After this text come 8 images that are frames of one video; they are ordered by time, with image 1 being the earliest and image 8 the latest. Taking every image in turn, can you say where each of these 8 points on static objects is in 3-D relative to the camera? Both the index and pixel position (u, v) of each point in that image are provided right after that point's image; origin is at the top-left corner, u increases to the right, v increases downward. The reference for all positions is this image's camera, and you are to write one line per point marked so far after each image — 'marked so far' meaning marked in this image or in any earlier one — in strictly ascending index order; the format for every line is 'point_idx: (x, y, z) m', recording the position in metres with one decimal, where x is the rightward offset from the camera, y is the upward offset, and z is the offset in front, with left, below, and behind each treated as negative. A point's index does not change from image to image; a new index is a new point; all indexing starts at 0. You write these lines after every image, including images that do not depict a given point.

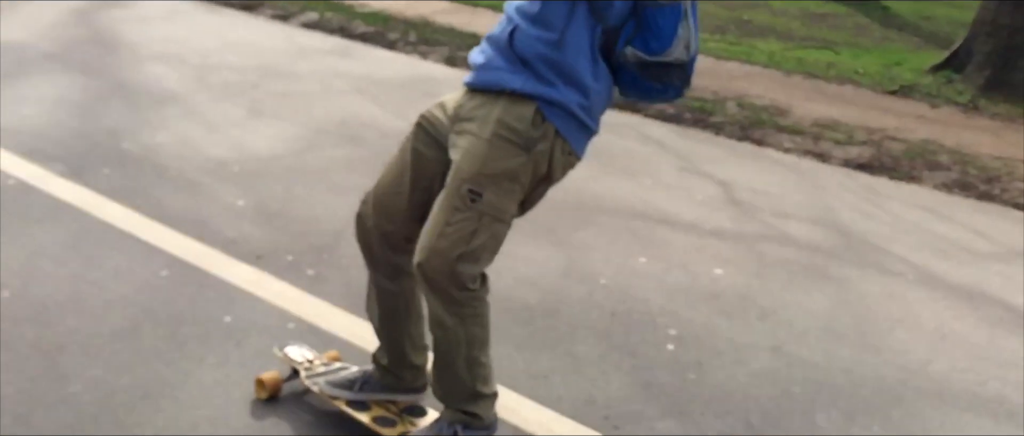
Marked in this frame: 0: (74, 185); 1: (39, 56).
0: (-2.3, +0.2, +5.1) m
1: (-4.0, +1.4, +8.2) m
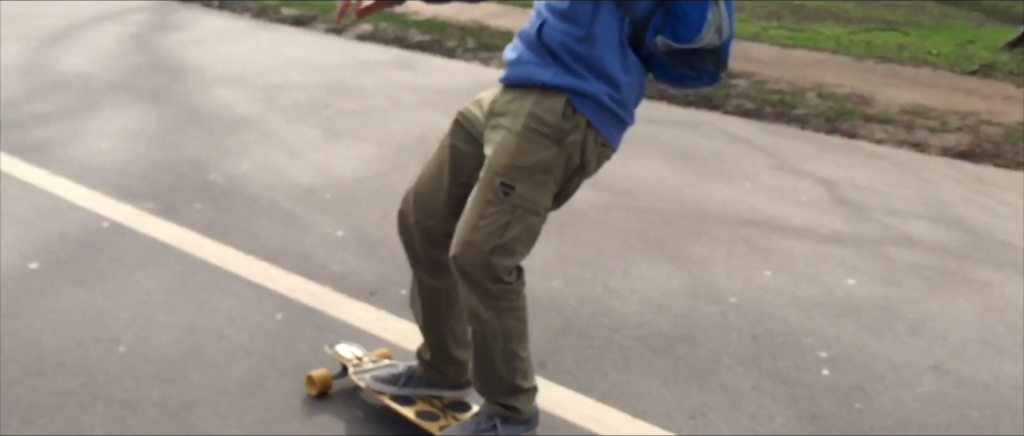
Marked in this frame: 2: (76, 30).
0: (-1.7, 0.0, +4.9) m
1: (-3.3, +1.1, +8.0) m
2: (-4.8, +2.1, +10.8) m
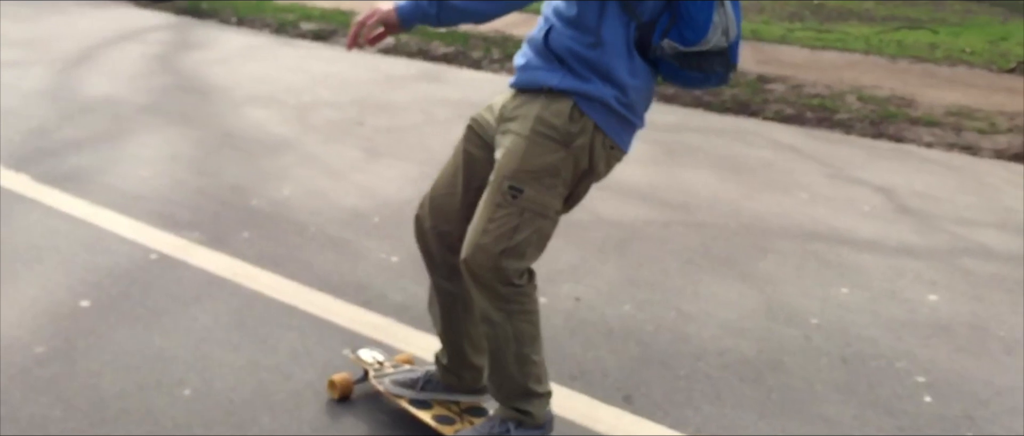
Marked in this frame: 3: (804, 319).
0: (-1.4, -0.2, +4.8) m
1: (-3.0, +0.9, +7.9) m
2: (-4.5, +1.8, +10.6) m
3: (+1.2, -0.4, +4.1) m
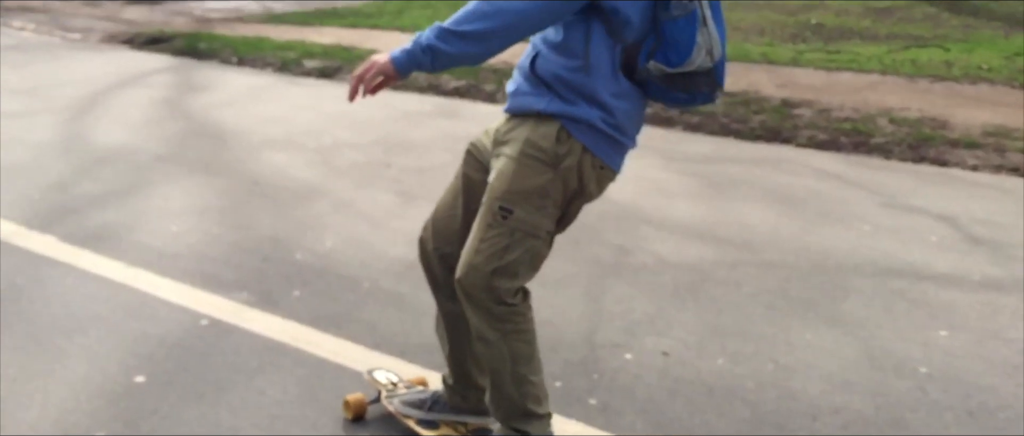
0: (-1.1, -0.5, +4.5) m
1: (-2.8, +0.5, +7.6) m
2: (-4.3, +1.3, +10.3) m
3: (+1.6, -0.6, +3.9) m
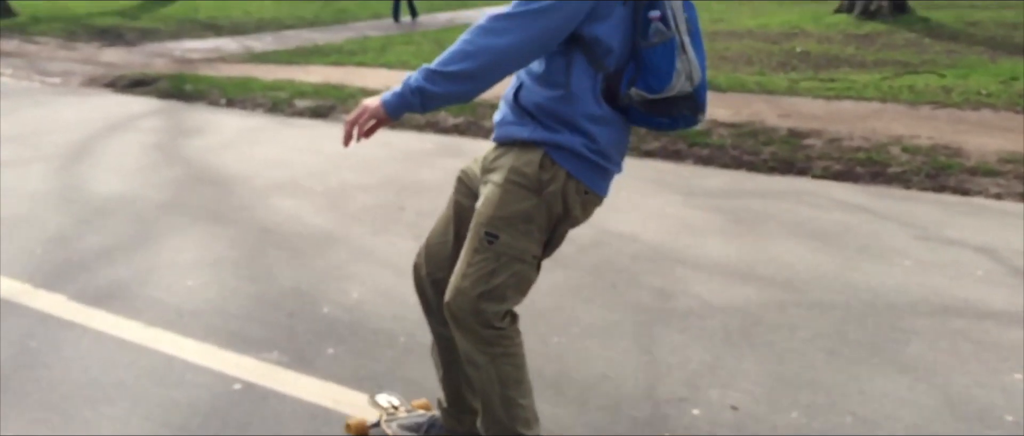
0: (-0.9, -0.7, +4.2) m
1: (-2.7, +0.1, +7.3) m
2: (-4.3, +0.8, +10.0) m
3: (+1.8, -0.7, +3.7) m
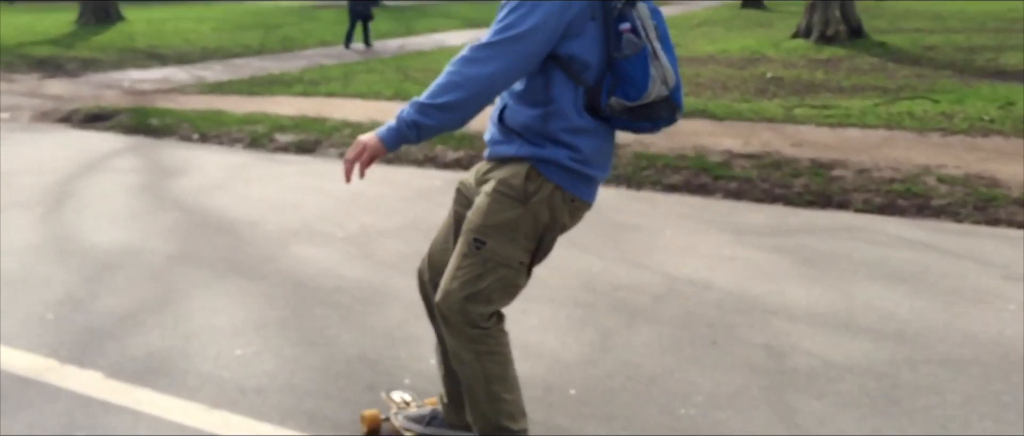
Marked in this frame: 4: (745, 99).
0: (-0.3, -0.9, +3.6) m
1: (-2.4, -0.3, +6.6) m
2: (-4.2, +0.3, +9.2) m
3: (+2.4, -0.9, +3.3) m
4: (+3.6, +1.9, +15.2) m
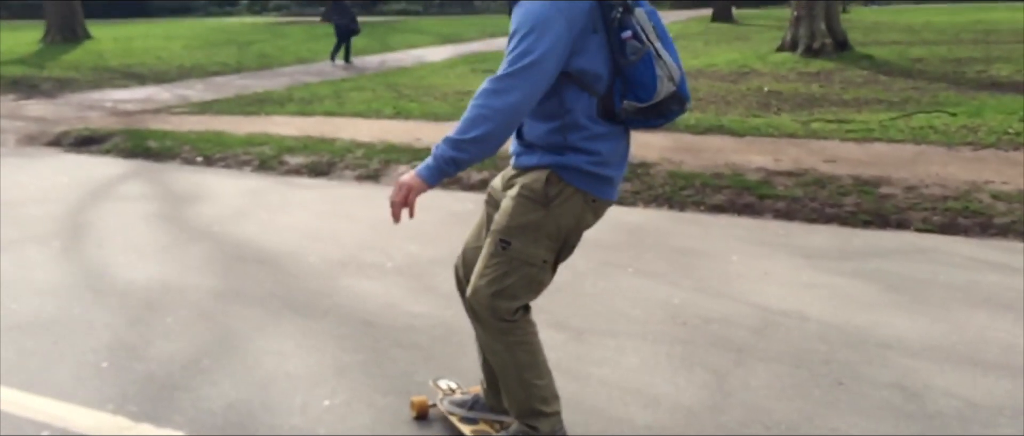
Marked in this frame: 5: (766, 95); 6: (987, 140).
0: (+0.2, -1.1, +3.3) m
1: (-1.9, -0.5, +6.2) m
2: (-3.9, 0.0, +8.7) m
3: (+3.0, -1.0, +3.1) m
4: (+3.7, +1.6, +15.0) m
5: (+4.7, +2.3, +18.0) m
6: (+5.3, +0.9, +10.9) m
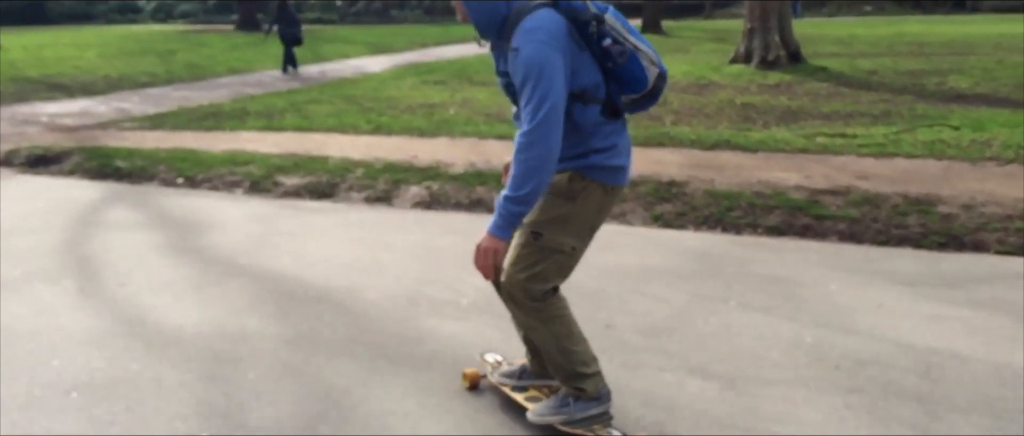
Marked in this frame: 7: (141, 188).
0: (+1.1, -1.2, +2.7) m
1: (-1.3, -0.7, +5.4) m
2: (-3.5, -0.2, +7.8) m
3: (+3.9, -1.1, +2.7) m
4: (+3.5, +1.4, +14.8) m
5: (+4.2, +2.0, +17.8) m
6: (+5.5, +0.7, +10.8) m
7: (-4.1, +0.3, +10.8) m
